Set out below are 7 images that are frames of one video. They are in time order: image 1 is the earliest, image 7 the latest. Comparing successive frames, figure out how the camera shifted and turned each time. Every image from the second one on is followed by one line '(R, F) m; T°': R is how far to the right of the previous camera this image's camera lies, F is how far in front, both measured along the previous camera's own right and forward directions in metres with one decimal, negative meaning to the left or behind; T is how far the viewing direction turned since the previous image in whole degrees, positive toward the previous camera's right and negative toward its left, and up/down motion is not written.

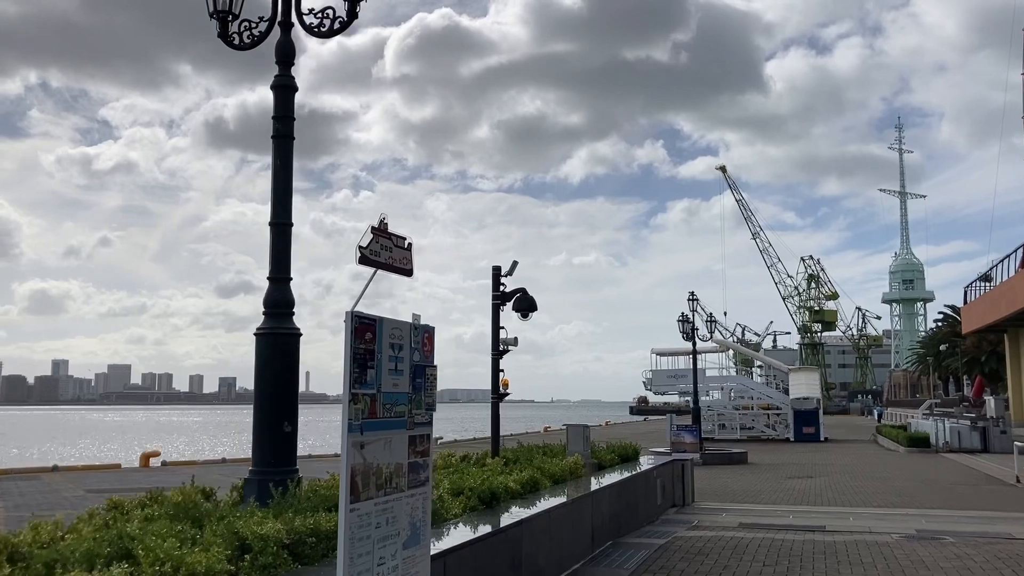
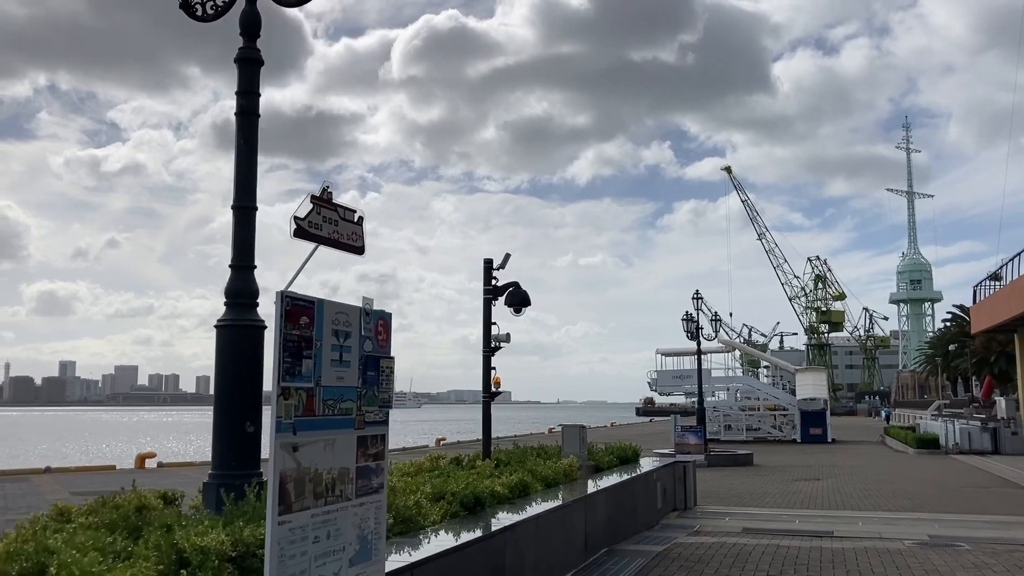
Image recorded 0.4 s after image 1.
(+0.2, +0.6) m; 0°
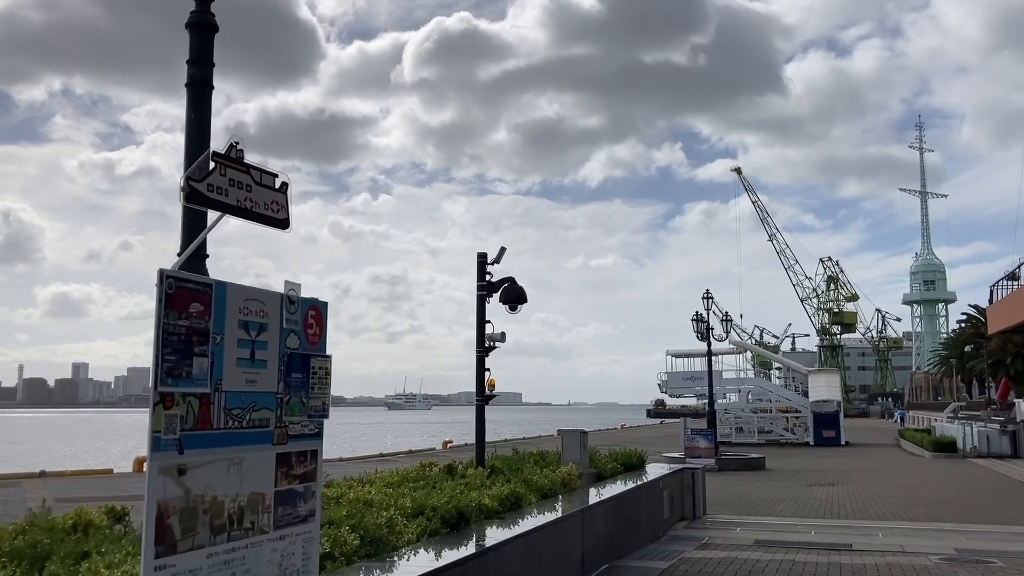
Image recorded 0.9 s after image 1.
(+0.2, +0.8) m; -1°
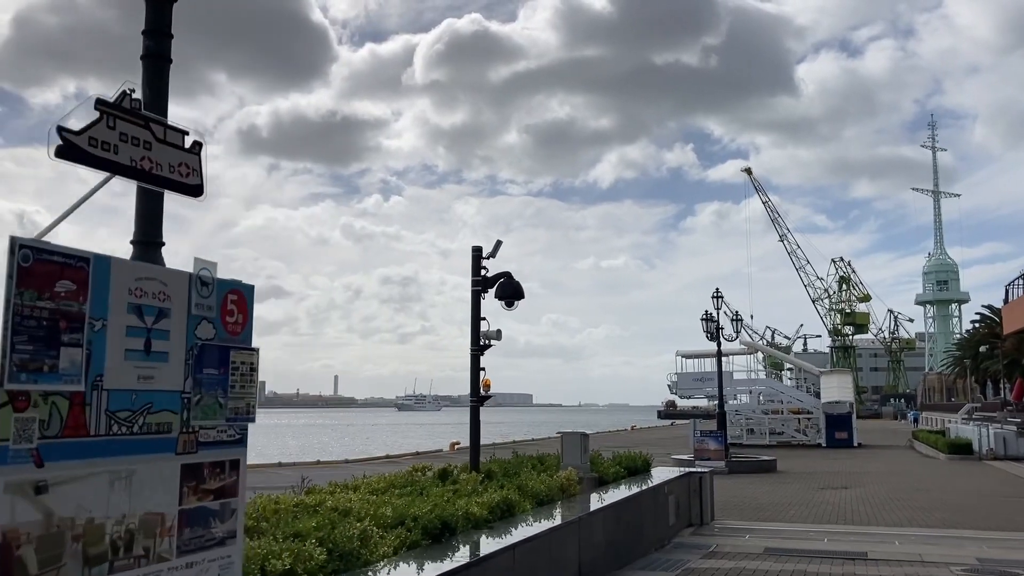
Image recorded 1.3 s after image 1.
(+0.2, +0.6) m; -1°
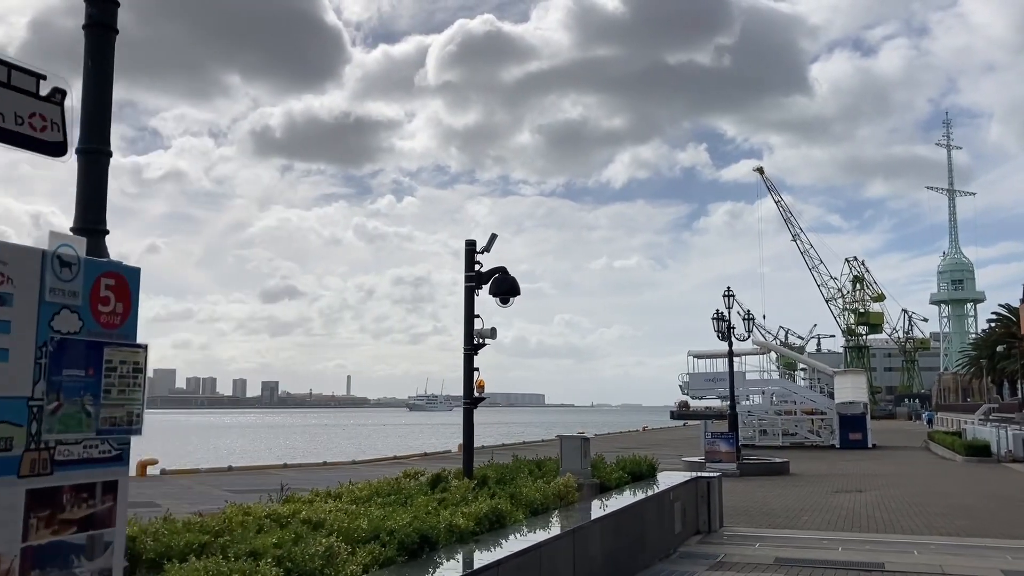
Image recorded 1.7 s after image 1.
(+0.2, +0.6) m; -1°
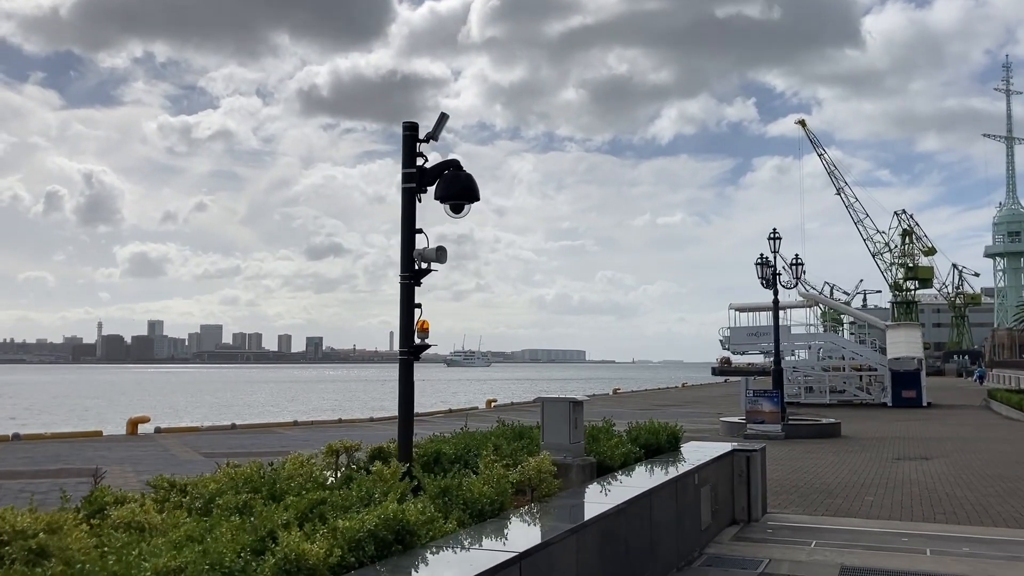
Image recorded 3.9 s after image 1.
(+0.7, +3.1) m; -2°
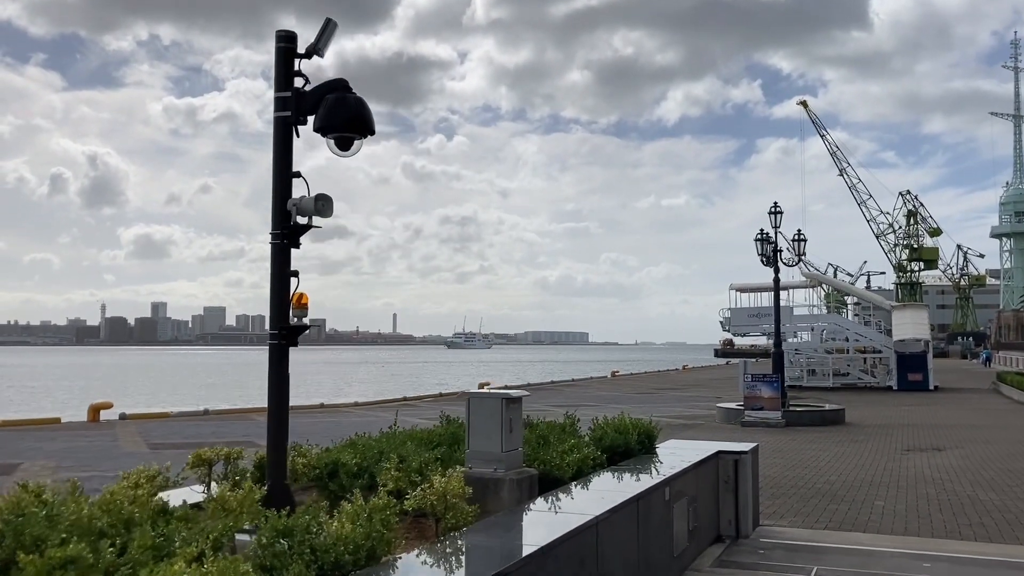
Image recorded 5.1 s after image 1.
(+0.6, +1.8) m; 0°
